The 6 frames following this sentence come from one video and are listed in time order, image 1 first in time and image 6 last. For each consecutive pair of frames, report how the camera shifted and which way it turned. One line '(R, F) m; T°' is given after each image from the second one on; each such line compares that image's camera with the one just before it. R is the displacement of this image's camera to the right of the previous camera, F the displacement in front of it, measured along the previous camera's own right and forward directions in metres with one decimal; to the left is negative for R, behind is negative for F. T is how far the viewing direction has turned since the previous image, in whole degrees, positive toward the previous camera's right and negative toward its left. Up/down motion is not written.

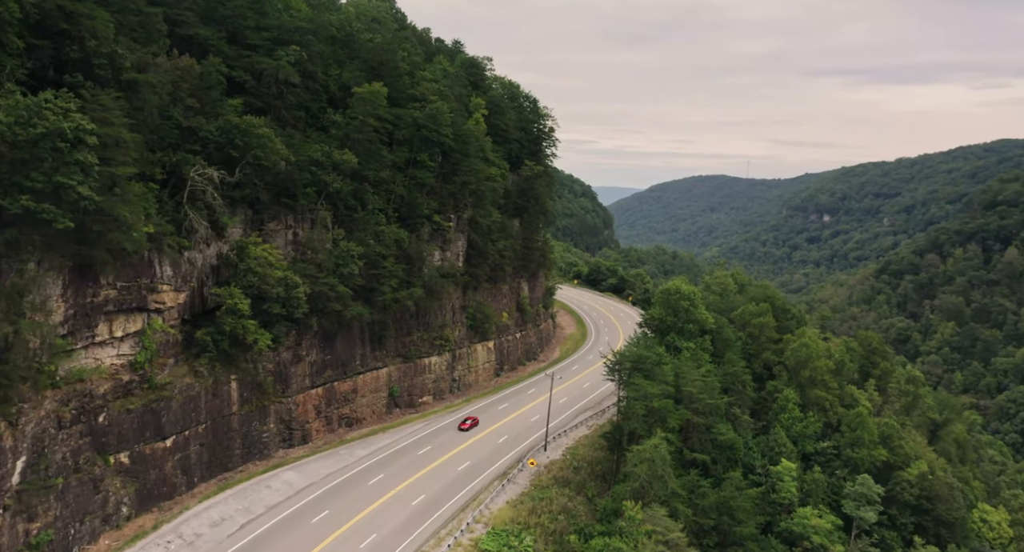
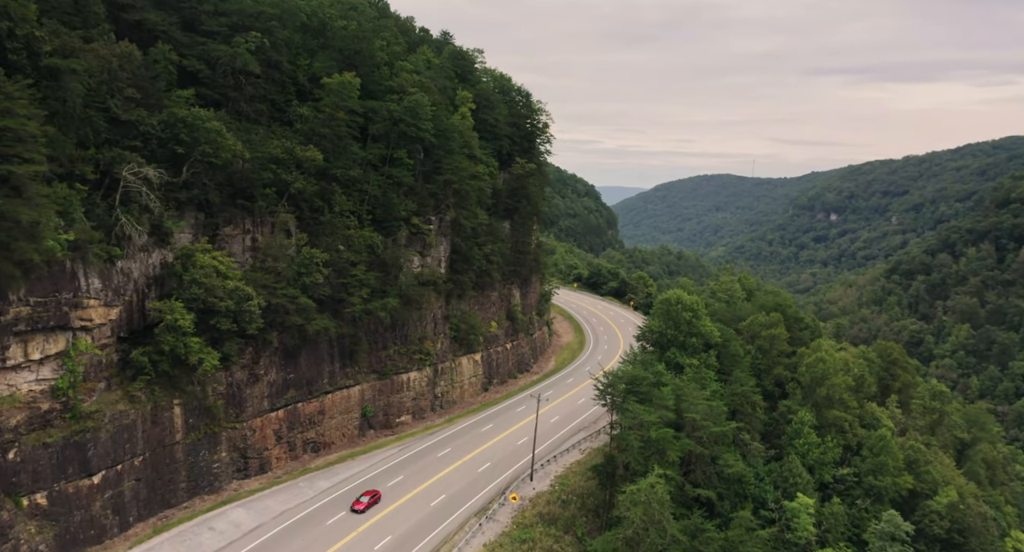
(+1.2, +4.6) m; 0°
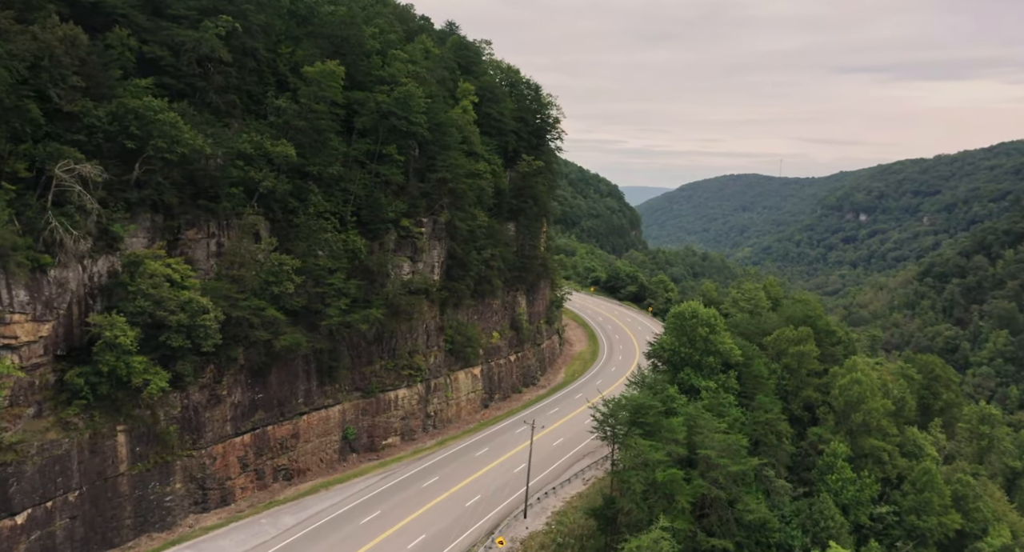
(+1.4, +4.5) m; -2°
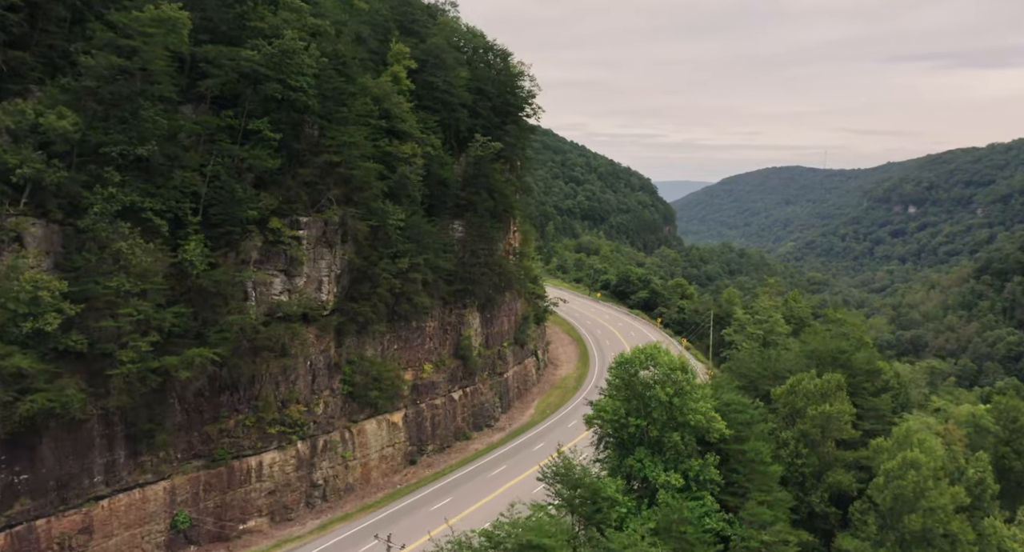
(+5.4, +12.6) m; -3°
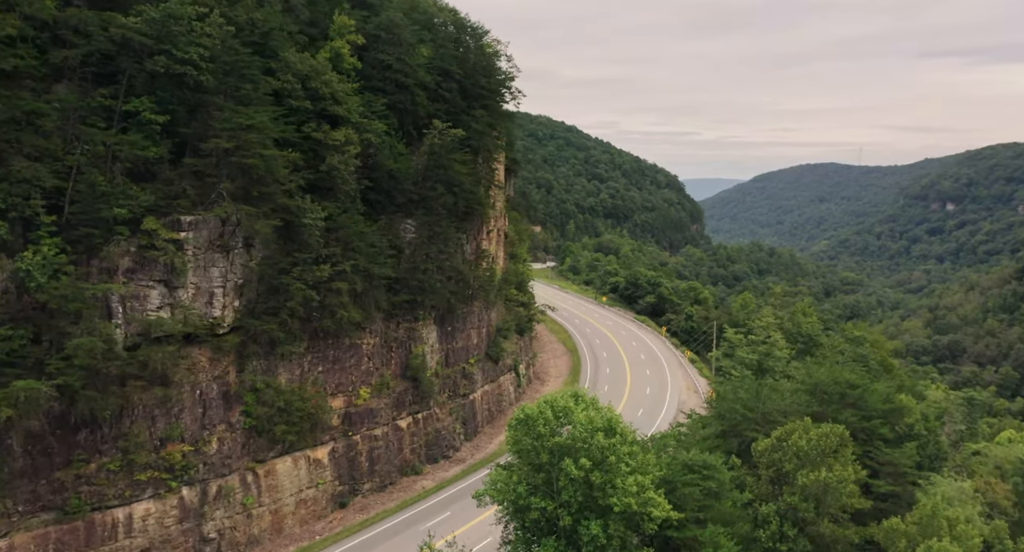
(+3.5, +6.3) m; -2°
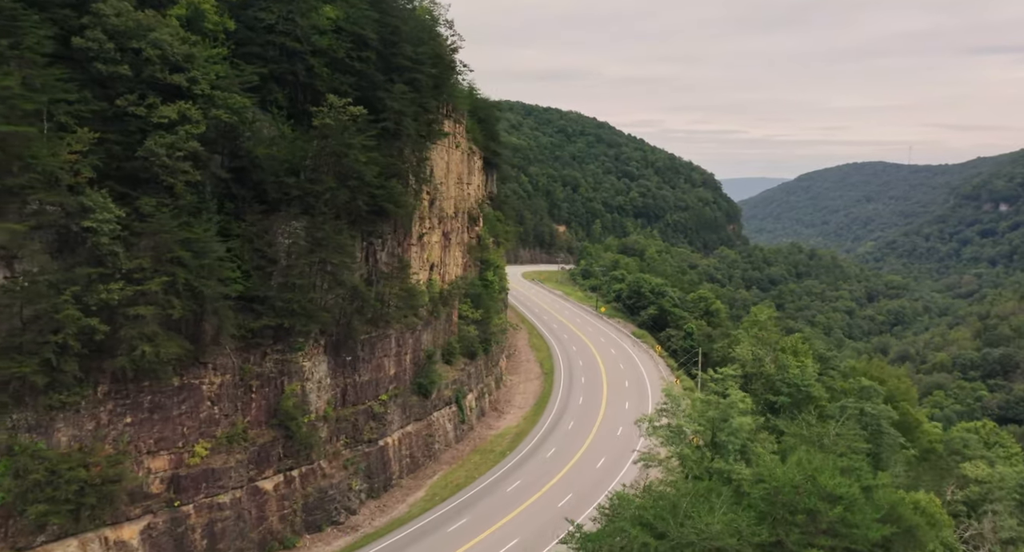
(+5.1, +8.7) m; -3°
